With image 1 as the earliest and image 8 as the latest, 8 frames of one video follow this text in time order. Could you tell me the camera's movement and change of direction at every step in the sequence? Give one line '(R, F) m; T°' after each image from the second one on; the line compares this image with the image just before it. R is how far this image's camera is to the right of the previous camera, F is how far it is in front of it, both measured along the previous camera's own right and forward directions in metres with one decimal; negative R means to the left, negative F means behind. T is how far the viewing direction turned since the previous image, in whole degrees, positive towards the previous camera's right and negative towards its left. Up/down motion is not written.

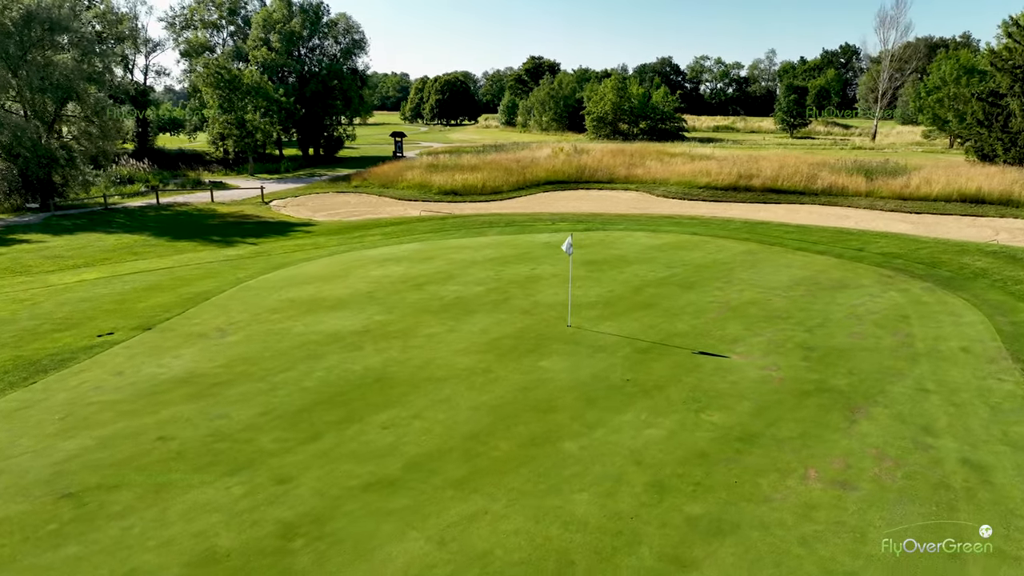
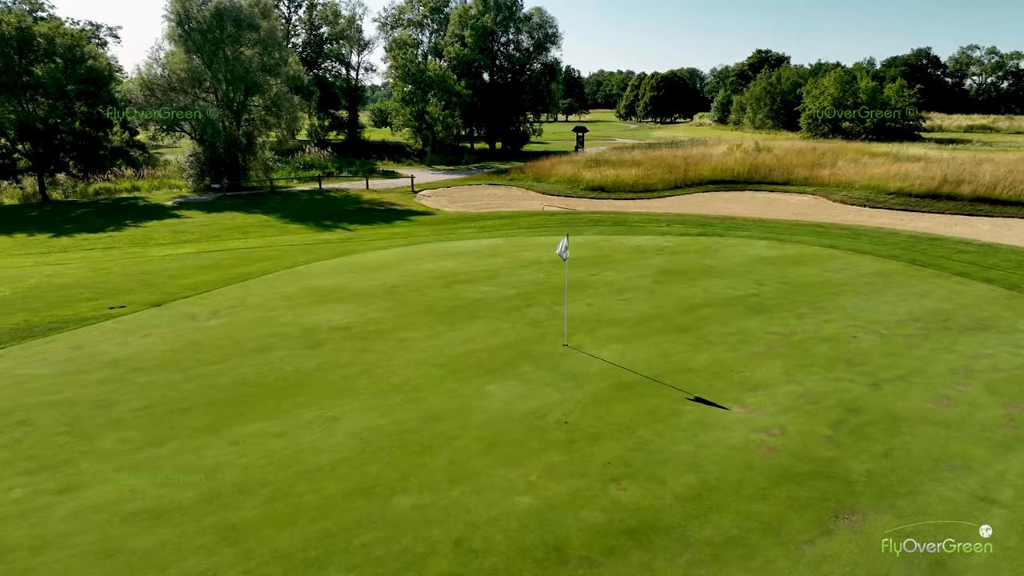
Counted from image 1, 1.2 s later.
(+3.0, +2.1) m; -17°
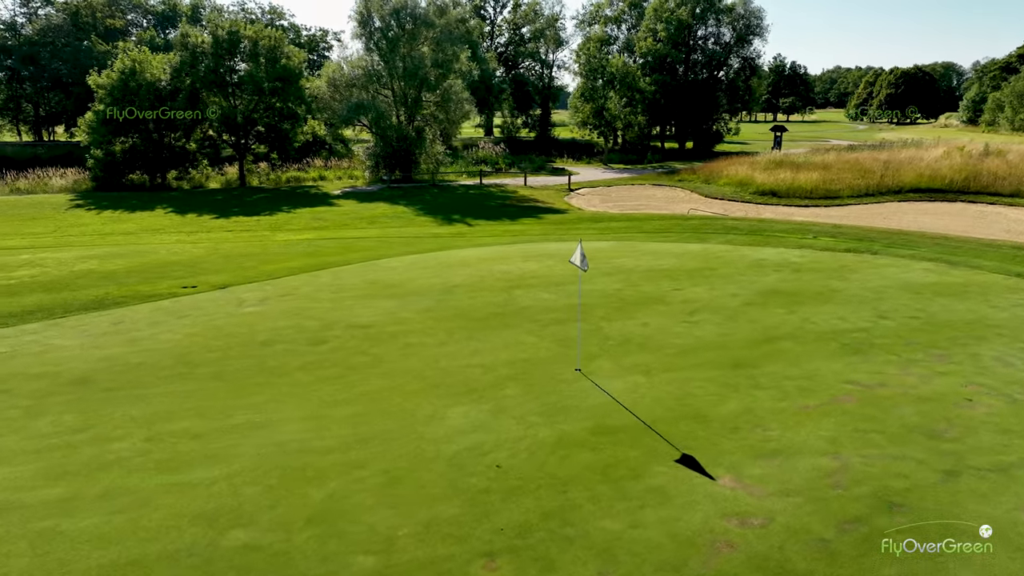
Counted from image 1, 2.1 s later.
(+2.2, +1.5) m; -16°
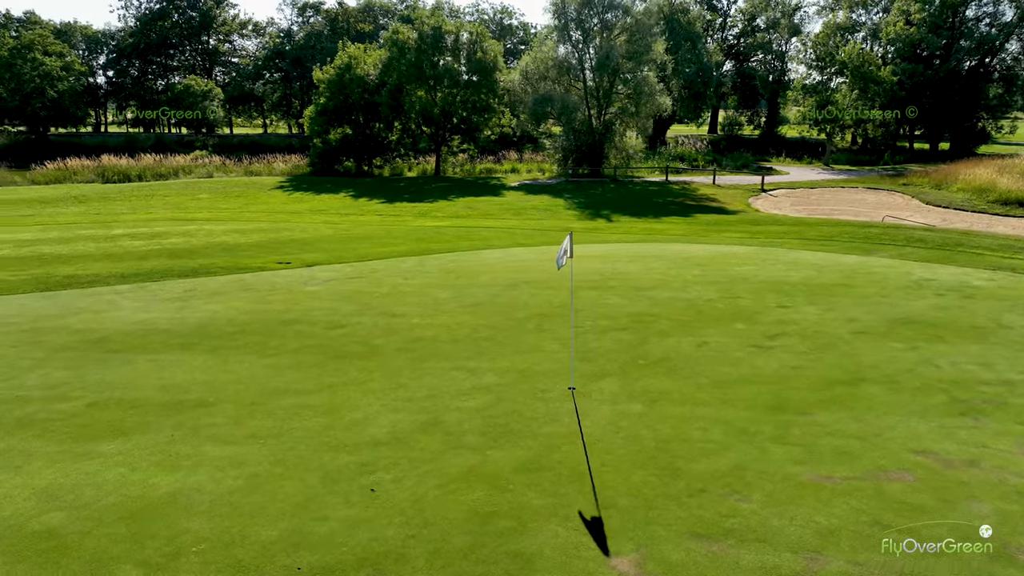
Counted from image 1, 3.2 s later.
(+2.3, +1.5) m; -18°
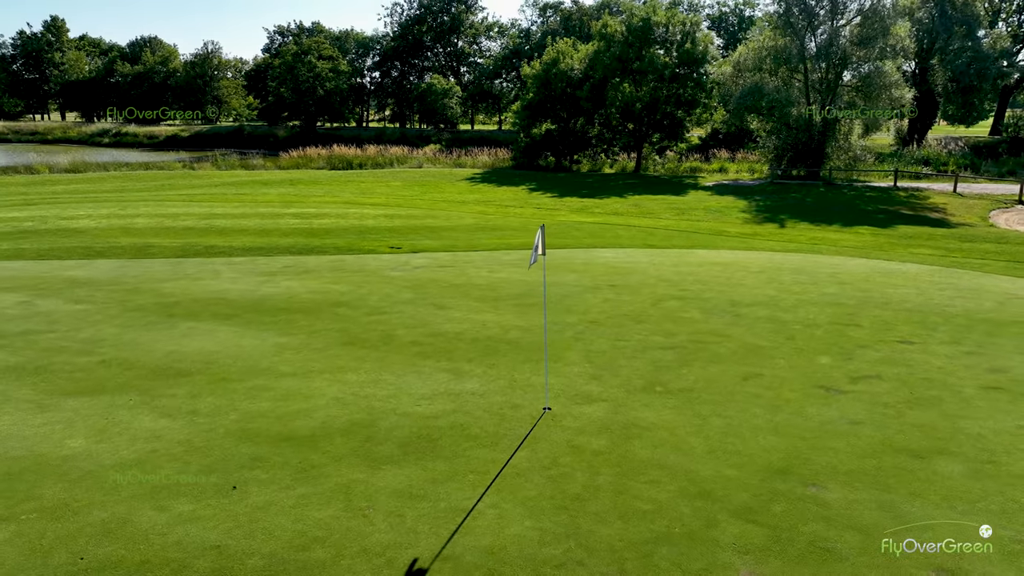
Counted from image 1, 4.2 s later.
(+2.1, +1.2) m; -19°
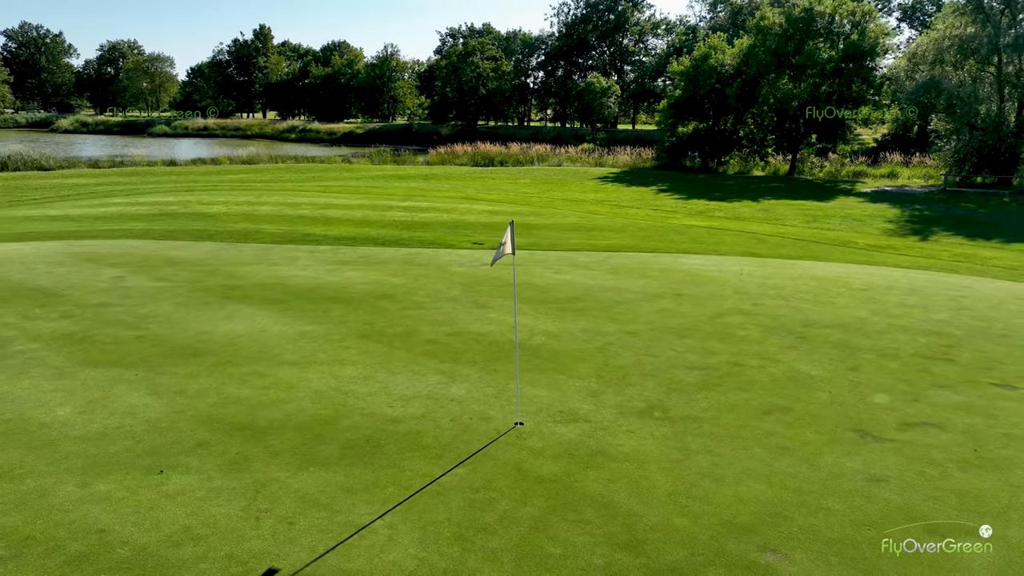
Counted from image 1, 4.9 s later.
(+1.4, +0.6) m; -13°
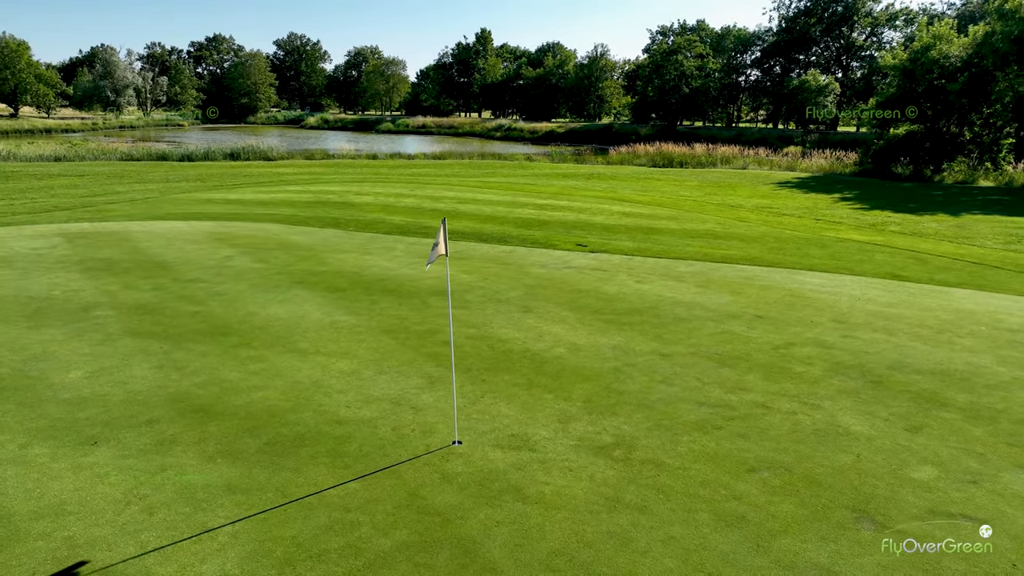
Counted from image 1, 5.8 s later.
(+1.7, +0.8) m; -16°
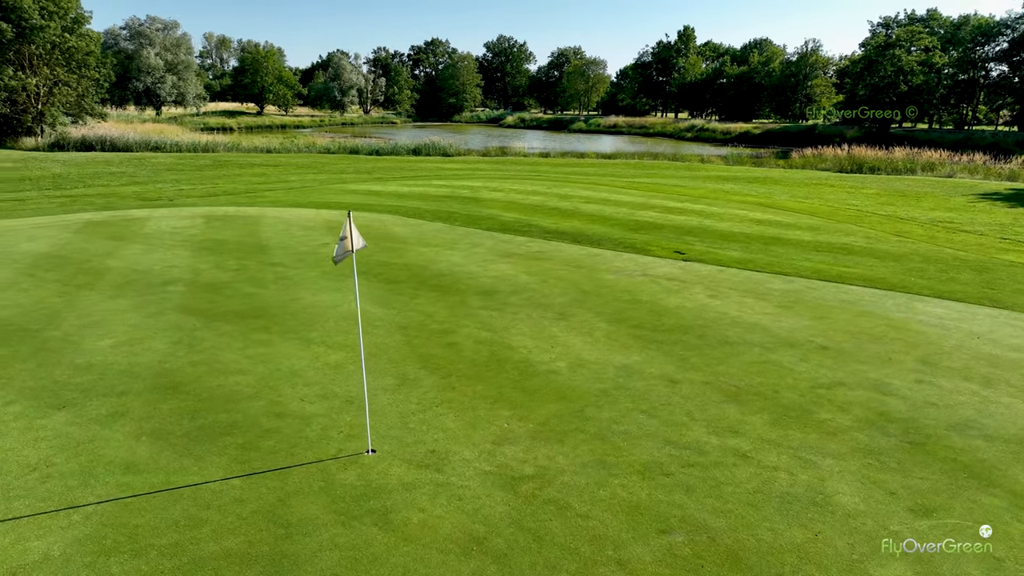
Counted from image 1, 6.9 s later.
(+1.6, +0.7) m; -15°
